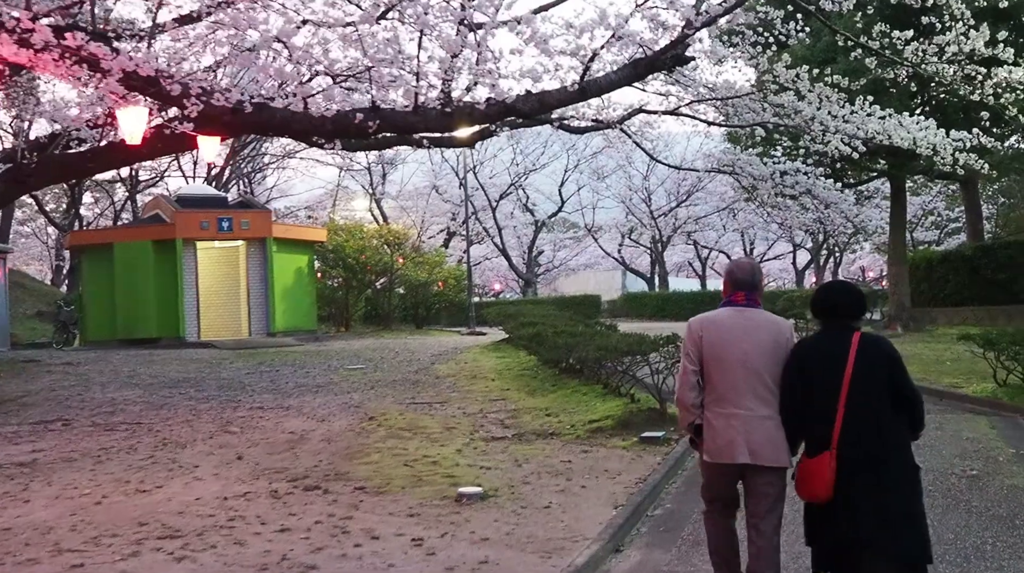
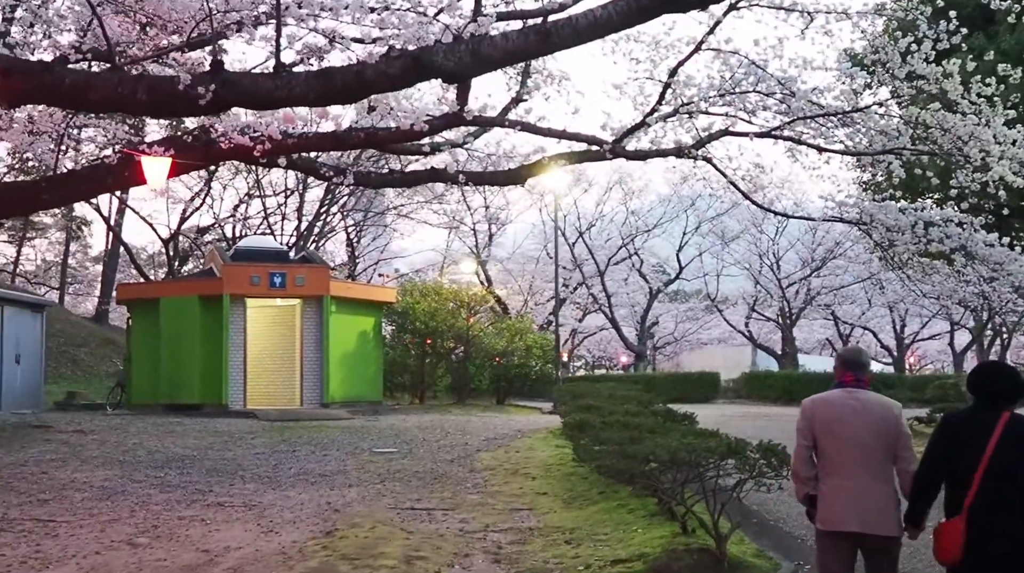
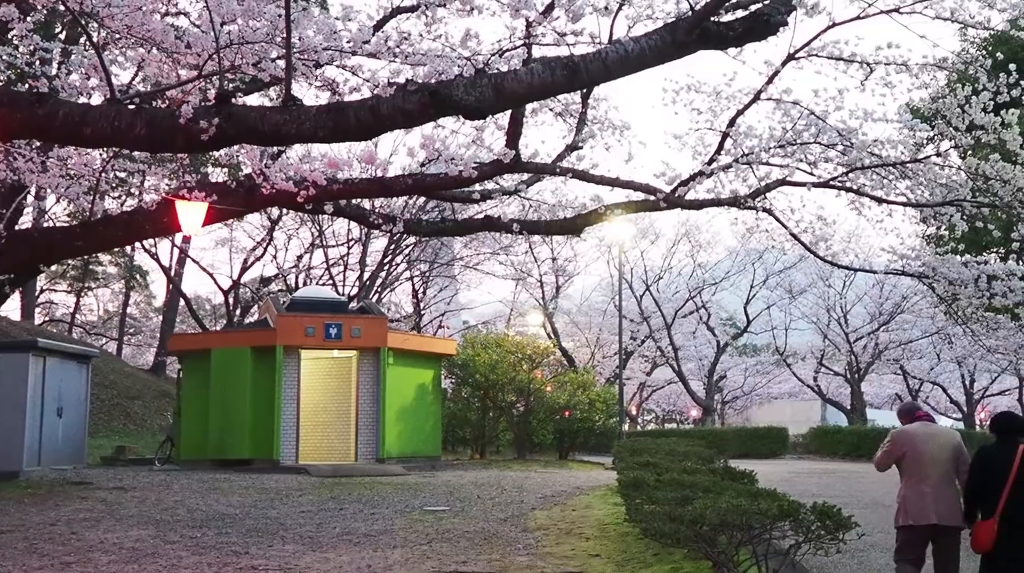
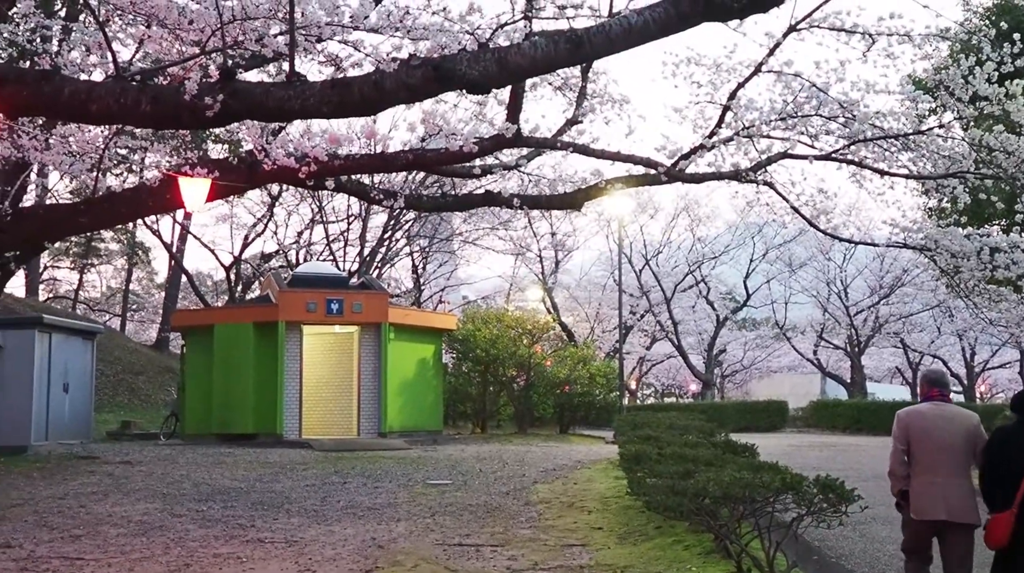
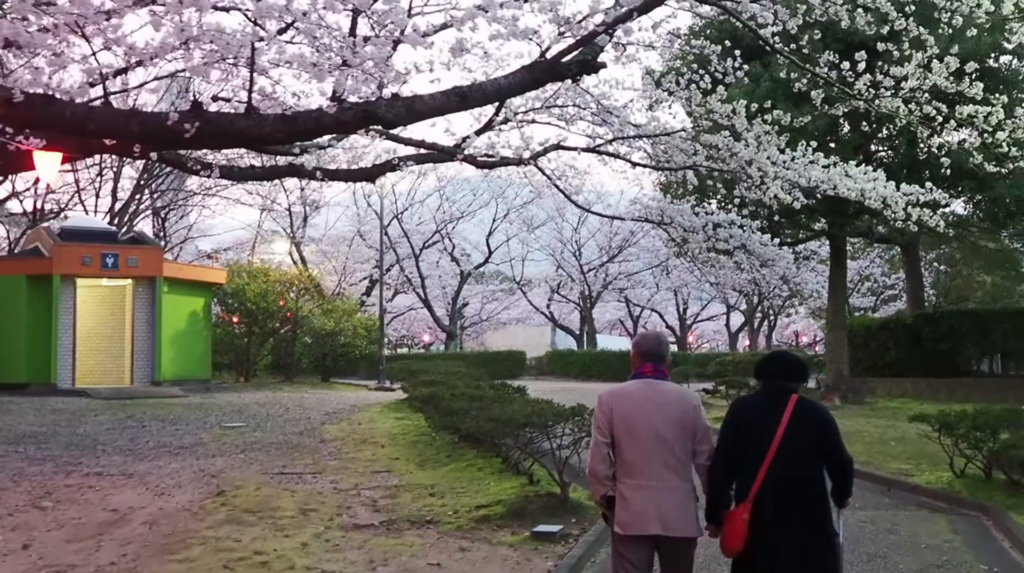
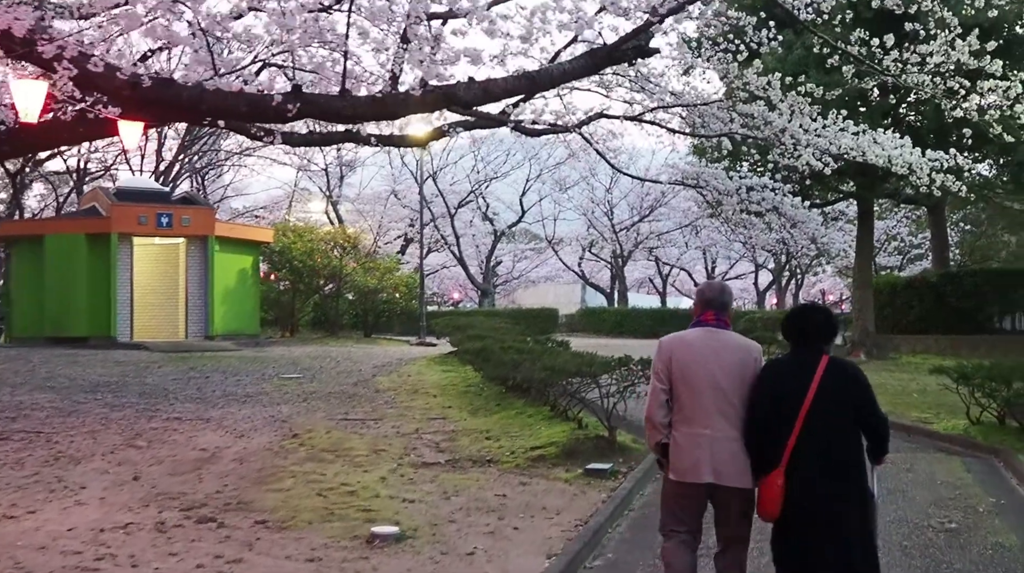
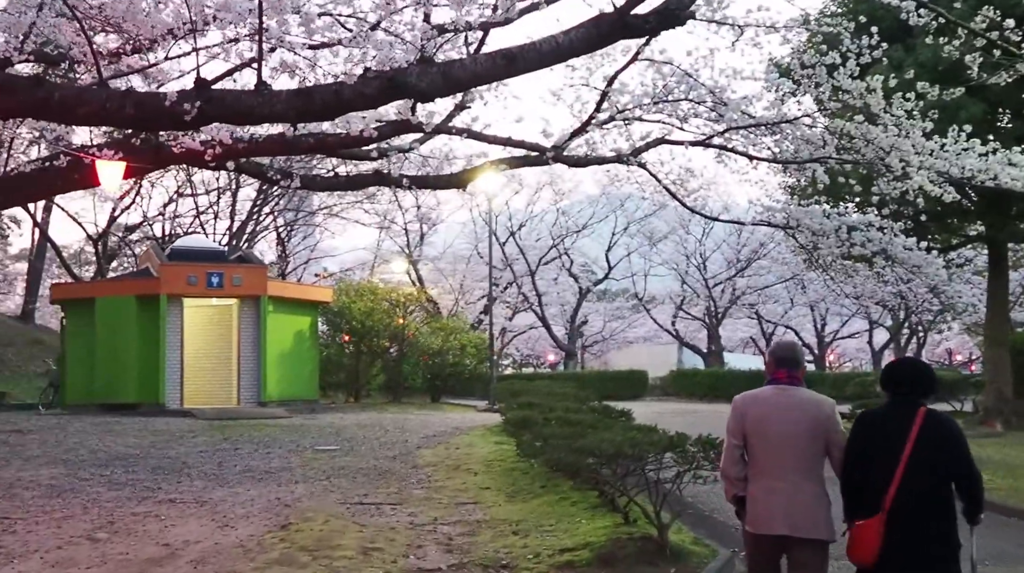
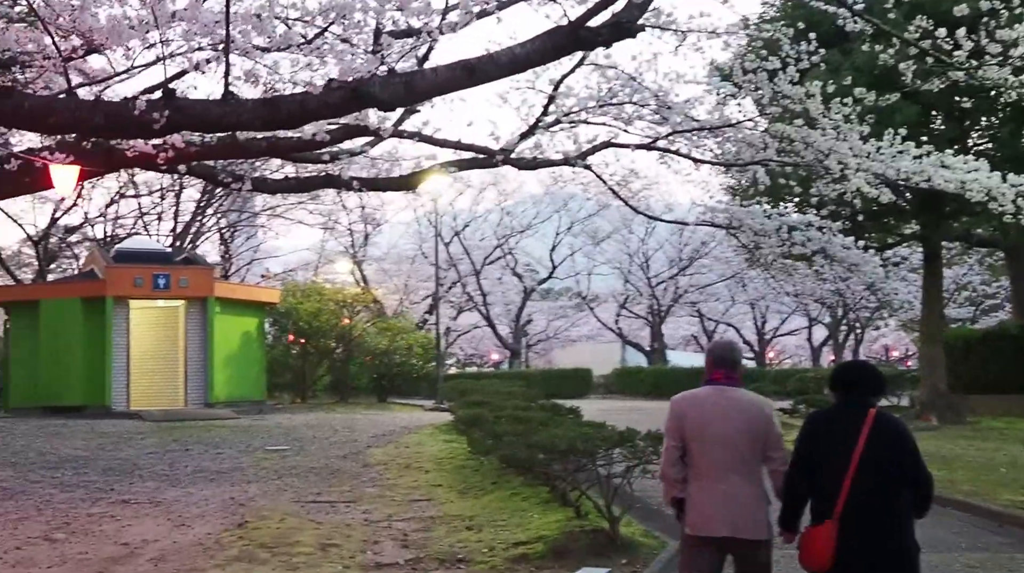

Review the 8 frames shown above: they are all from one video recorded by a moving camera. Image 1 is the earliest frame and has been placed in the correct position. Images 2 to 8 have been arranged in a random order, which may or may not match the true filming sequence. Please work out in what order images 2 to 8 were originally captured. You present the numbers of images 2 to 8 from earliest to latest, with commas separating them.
6, 5, 8, 7, 2, 4, 3
